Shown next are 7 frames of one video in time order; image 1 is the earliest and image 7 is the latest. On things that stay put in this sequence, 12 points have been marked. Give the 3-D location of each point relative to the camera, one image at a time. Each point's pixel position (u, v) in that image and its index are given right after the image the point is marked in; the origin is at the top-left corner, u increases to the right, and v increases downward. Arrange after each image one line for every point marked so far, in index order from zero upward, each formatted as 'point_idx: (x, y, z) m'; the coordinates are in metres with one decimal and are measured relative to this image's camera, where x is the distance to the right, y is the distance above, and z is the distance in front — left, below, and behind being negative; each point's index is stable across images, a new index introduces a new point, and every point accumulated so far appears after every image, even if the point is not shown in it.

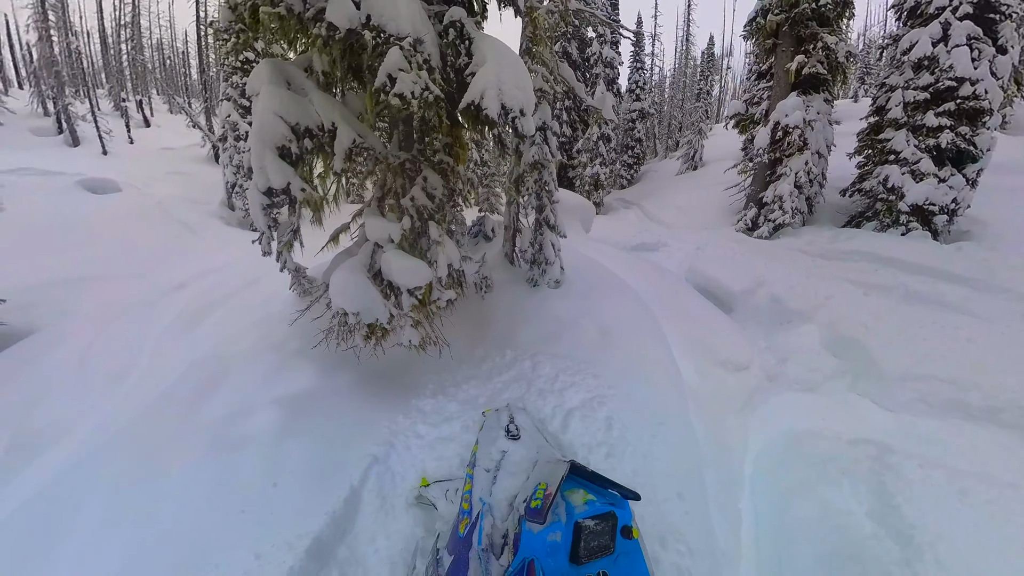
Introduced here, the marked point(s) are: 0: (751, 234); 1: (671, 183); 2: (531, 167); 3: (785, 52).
0: (+5.2, +1.2, +10.2) m
1: (+6.5, +4.4, +18.9) m
2: (+0.3, +2.0, +7.4) m
3: (+5.4, +4.7, +9.3) m
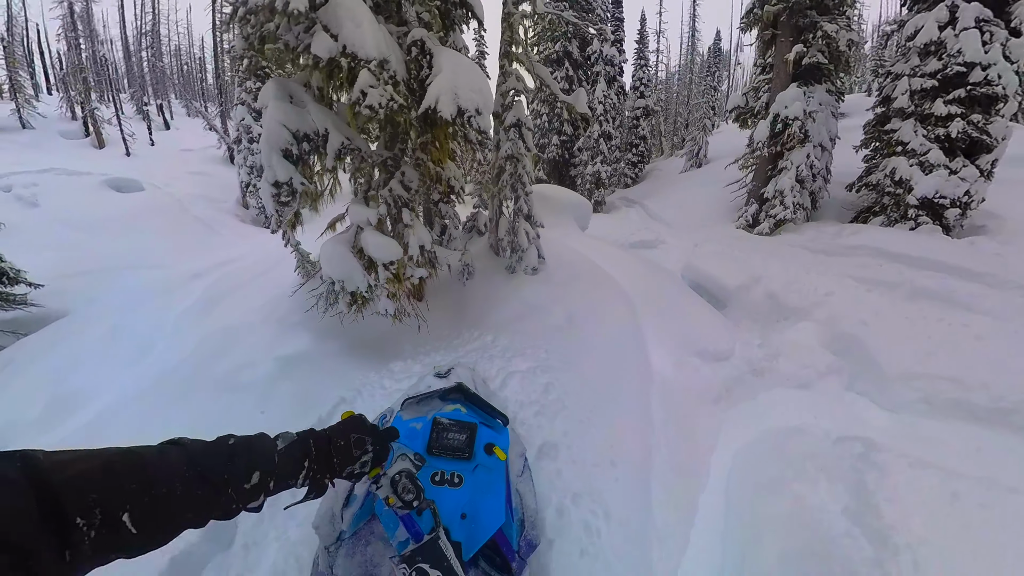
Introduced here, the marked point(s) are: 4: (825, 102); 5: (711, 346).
0: (+5.1, +1.2, +9.8) m
1: (+6.7, +4.3, +18.6) m
2: (0.0, +2.0, +7.2) m
3: (+5.3, +4.7, +9.0) m
4: (+6.1, +3.6, +9.1) m
5: (+2.7, -0.8, +6.3) m
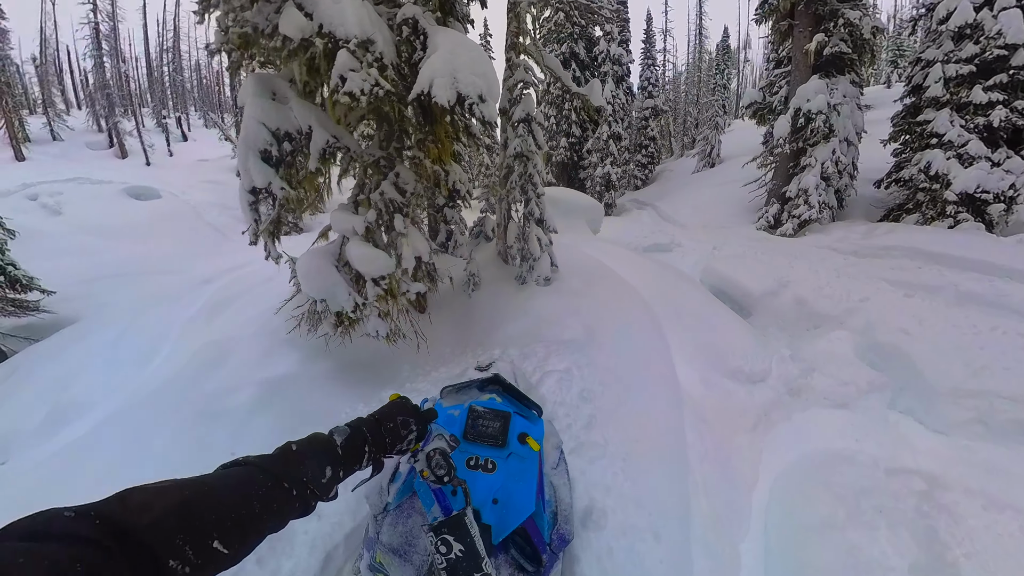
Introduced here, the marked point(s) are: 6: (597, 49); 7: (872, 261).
0: (+5.2, +1.1, +9.3) m
1: (+6.9, +4.1, +18.0) m
2: (+0.1, +1.8, +6.7) m
3: (+5.3, +4.6, +8.4) m
4: (+6.2, +3.5, +8.5) m
5: (+2.8, -0.9, +5.7) m
6: (+3.1, +8.8, +17.3) m
7: (+5.7, +0.5, +7.4) m
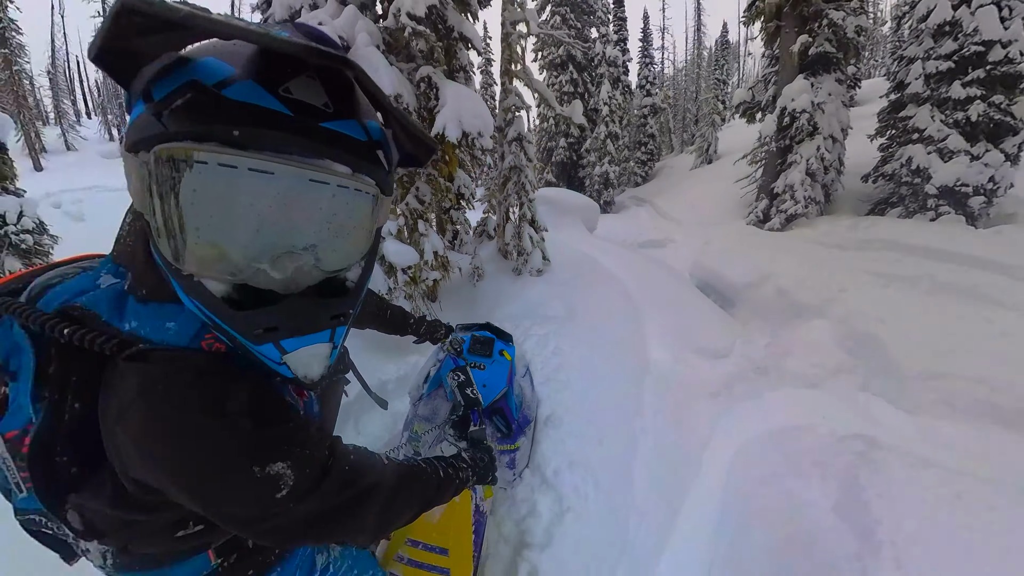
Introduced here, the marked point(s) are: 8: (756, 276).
0: (+5.2, +1.3, +9.5) m
1: (+7.0, +4.3, +18.2) m
2: (0.0, +1.9, +7.1) m
3: (+5.2, +4.8, +8.7) m
4: (+6.1, +3.7, +8.7) m
5: (+2.7, -0.8, +6.1) m
6: (+3.1, +9.0, +17.6) m
7: (+5.6, +0.6, +7.7) m
8: (+4.0, +0.2, +7.6) m
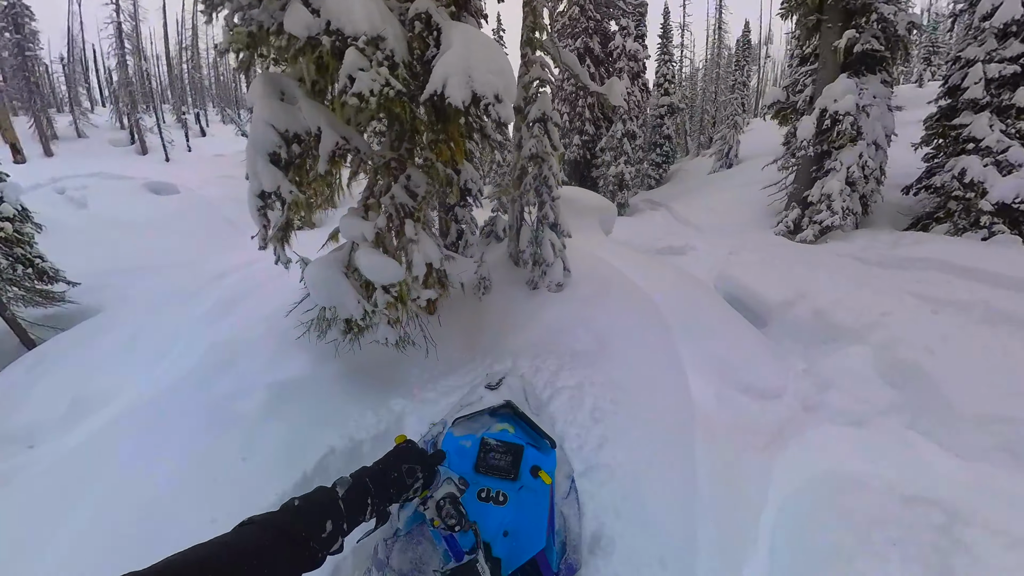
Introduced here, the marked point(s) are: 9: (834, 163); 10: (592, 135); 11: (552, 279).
0: (+5.3, +1.0, +8.8) m
1: (+7.3, +4.0, +17.5) m
2: (+0.2, +1.8, +6.4) m
3: (+5.5, +4.5, +8.0) m
4: (+6.3, +3.4, +8.0) m
5: (+2.8, -1.1, +5.4) m
6: (+3.6, +8.8, +16.8) m
7: (+5.8, +0.3, +7.0) m
8: (+4.2, -0.1, +7.0) m
9: (+5.7, +2.2, +8.2) m
10: (+2.9, +5.6, +17.0) m
11: (+0.5, +0.1, +6.4) m
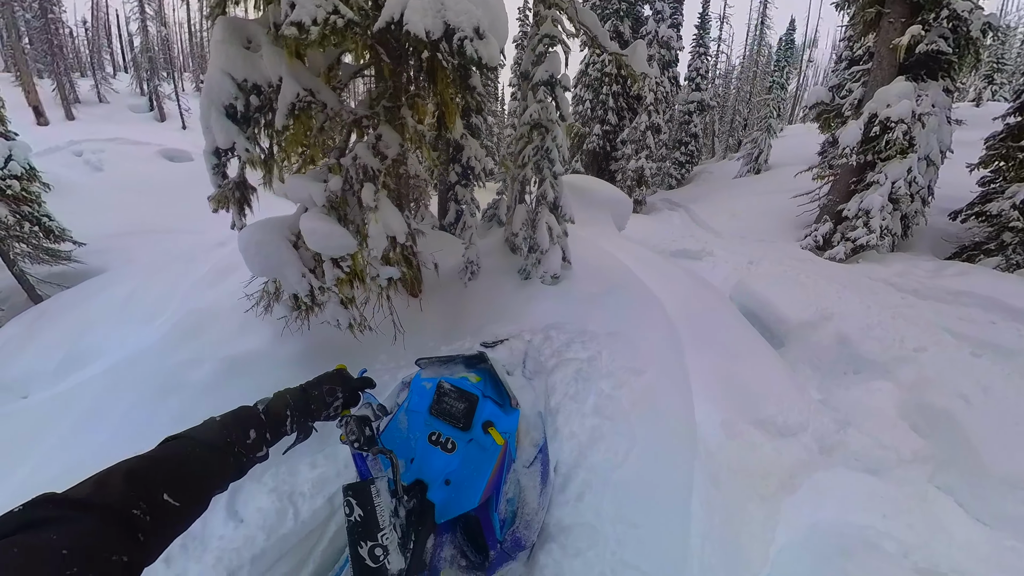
0: (+5.3, +0.6, +8.0) m
1: (+7.7, +3.6, +16.6) m
2: (+0.2, +1.9, +5.7) m
3: (+5.9, +4.0, +7.1) m
4: (+6.6, +2.8, +7.2) m
5: (+2.5, -1.2, +4.7) m
6: (+4.6, +8.7, +15.9) m
7: (+5.7, -0.2, +6.2) m
8: (+4.0, -0.4, +6.2) m
9: (+5.8, +1.8, +7.4) m
10: (+3.5, +5.6, +16.1) m
11: (+0.4, +0.2, +5.7) m
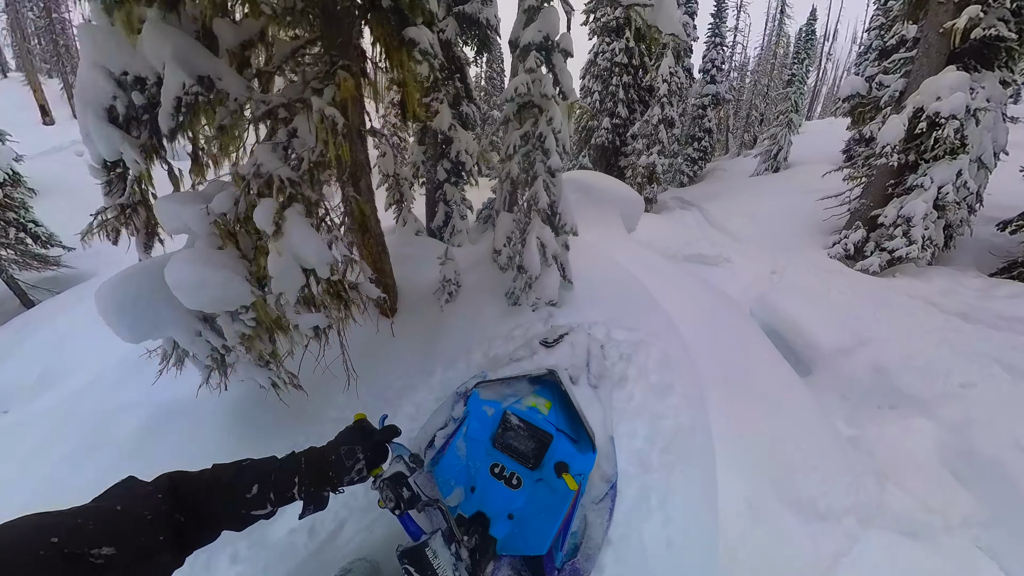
0: (+5.2, +0.4, +7.2) m
1: (+7.8, +3.4, +15.7) m
2: (+0.2, +1.8, +4.9) m
3: (+5.8, +3.8, +6.2) m
4: (+6.5, +2.6, +6.3) m
5: (+2.4, -1.4, +4.0) m
6: (+4.7, +8.6, +15.0) m
7: (+5.6, -0.5, +5.4) m
8: (+3.9, -0.6, +5.4) m
9: (+5.7, +1.5, +6.5) m
10: (+3.7, +5.6, +15.3) m
11: (+0.3, +0.1, +4.9) m
